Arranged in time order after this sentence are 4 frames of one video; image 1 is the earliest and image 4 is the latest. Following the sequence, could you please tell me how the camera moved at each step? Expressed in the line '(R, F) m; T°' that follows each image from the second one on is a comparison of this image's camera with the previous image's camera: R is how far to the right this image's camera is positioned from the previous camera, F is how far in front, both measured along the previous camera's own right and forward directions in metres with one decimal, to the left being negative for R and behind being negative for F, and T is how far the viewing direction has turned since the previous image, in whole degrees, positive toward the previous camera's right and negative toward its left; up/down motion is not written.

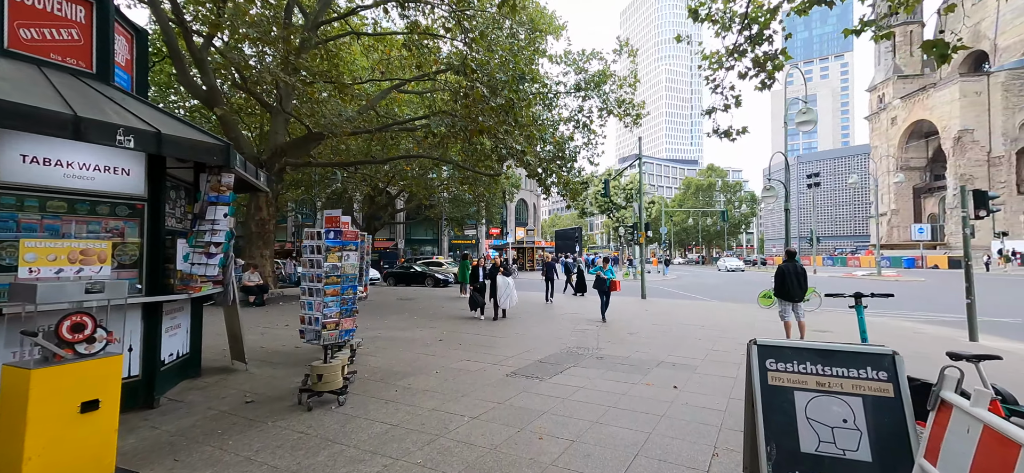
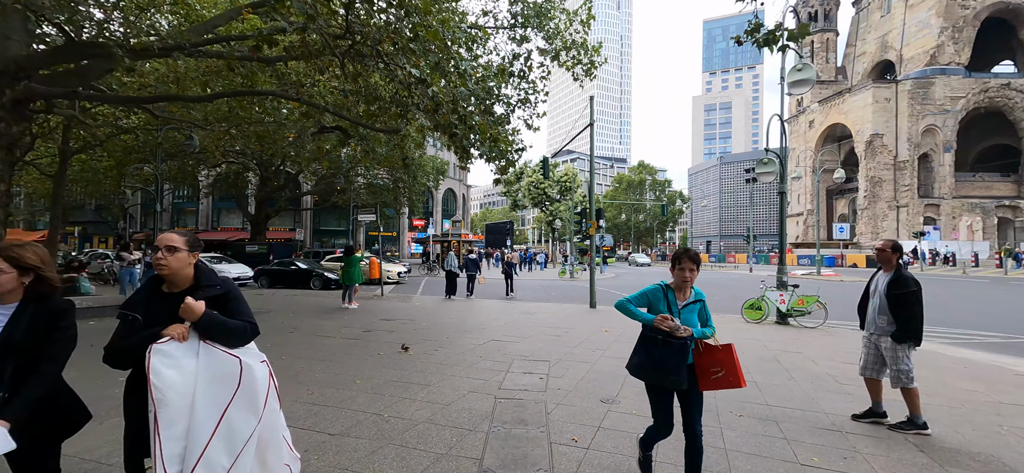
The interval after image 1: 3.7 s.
(+0.6, +4.0) m; +9°
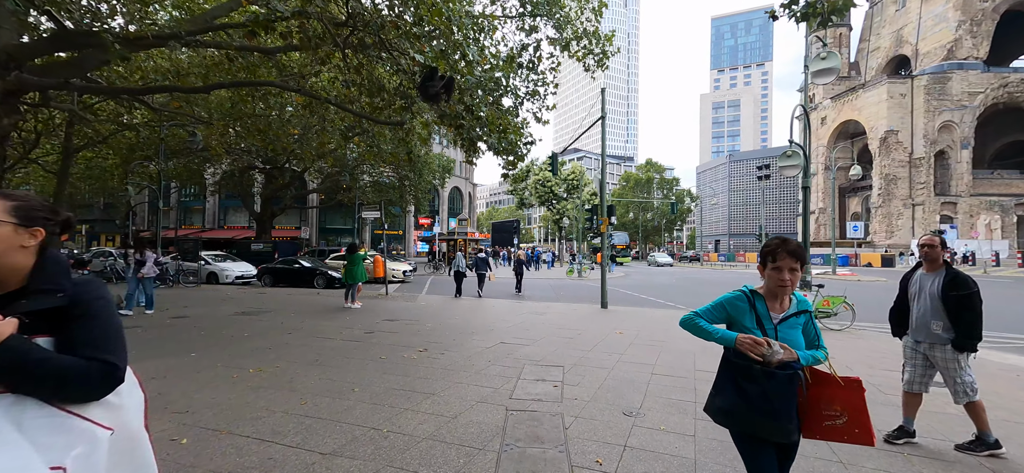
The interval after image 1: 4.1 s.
(-0.1, +0.4) m; -1°
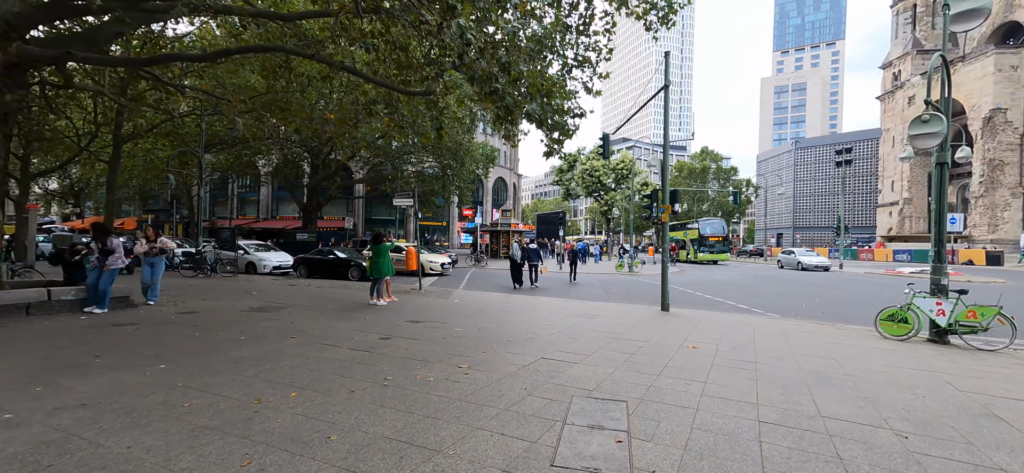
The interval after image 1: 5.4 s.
(0.0, +1.4) m; -6°
